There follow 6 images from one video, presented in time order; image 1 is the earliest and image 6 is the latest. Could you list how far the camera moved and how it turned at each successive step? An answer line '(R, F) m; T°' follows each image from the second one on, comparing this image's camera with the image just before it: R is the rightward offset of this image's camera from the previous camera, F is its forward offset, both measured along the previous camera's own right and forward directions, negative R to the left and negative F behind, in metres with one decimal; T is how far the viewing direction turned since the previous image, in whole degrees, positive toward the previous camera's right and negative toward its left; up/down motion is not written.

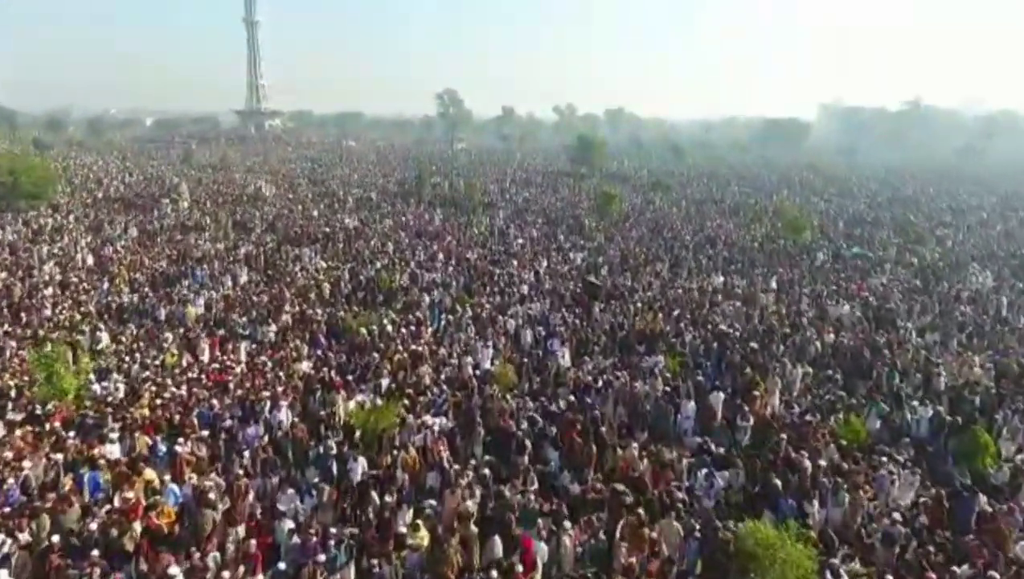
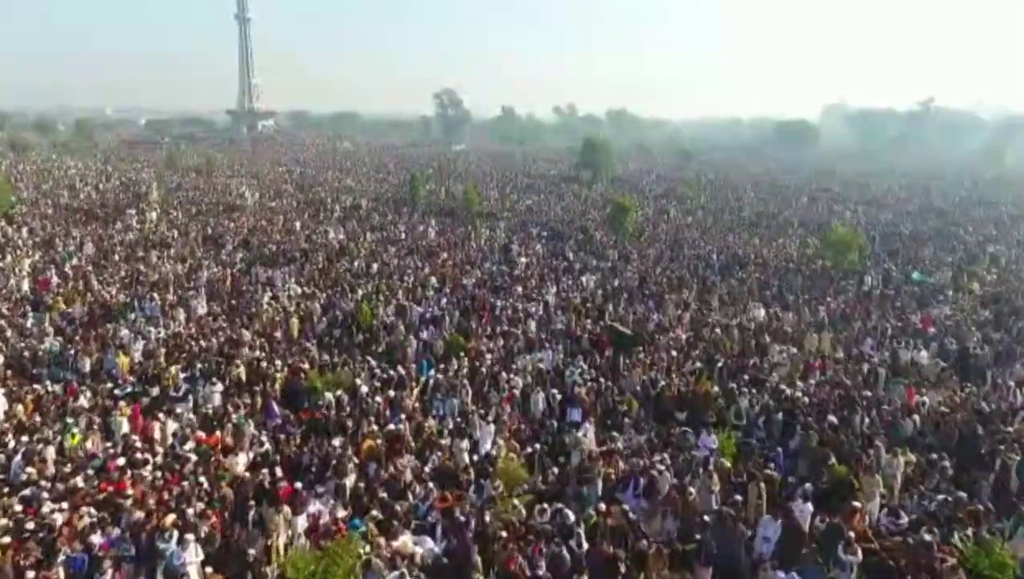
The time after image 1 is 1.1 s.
(-0.1, +2.9) m; 0°
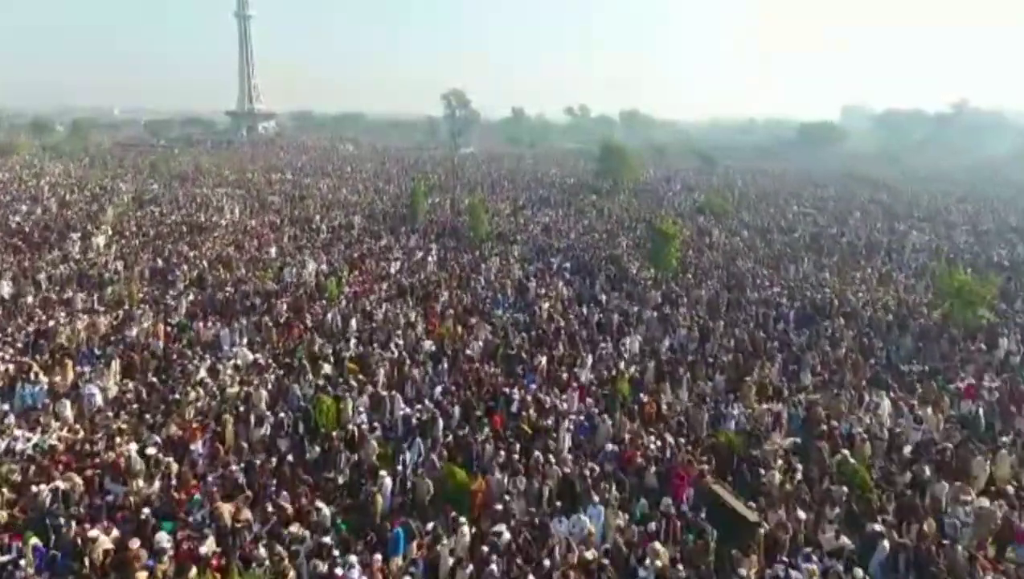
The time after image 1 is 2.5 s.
(-0.3, +4.8) m; -1°
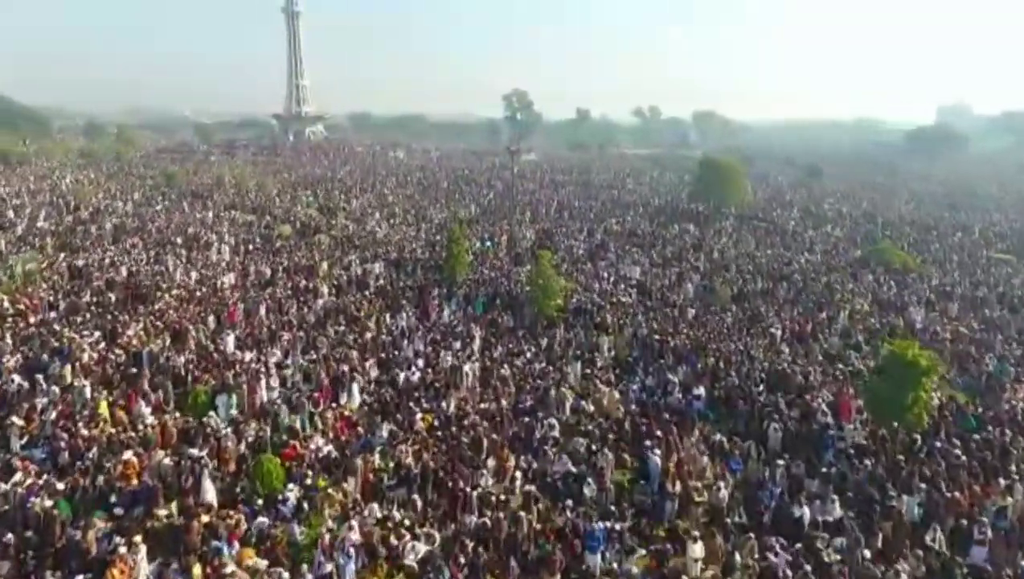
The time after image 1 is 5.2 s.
(-0.8, +9.5) m; -5°
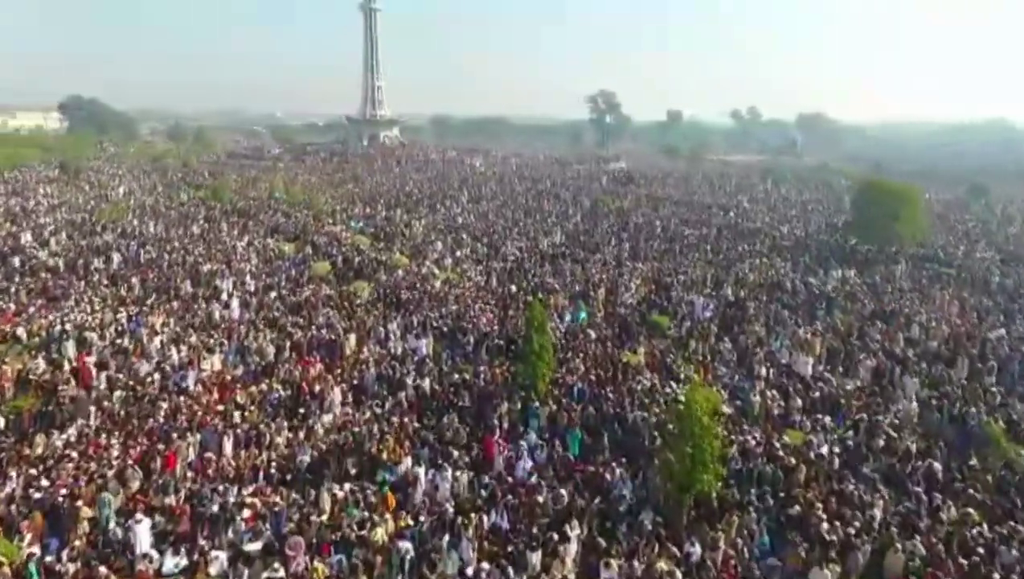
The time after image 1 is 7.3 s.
(-0.8, +7.6) m; -7°
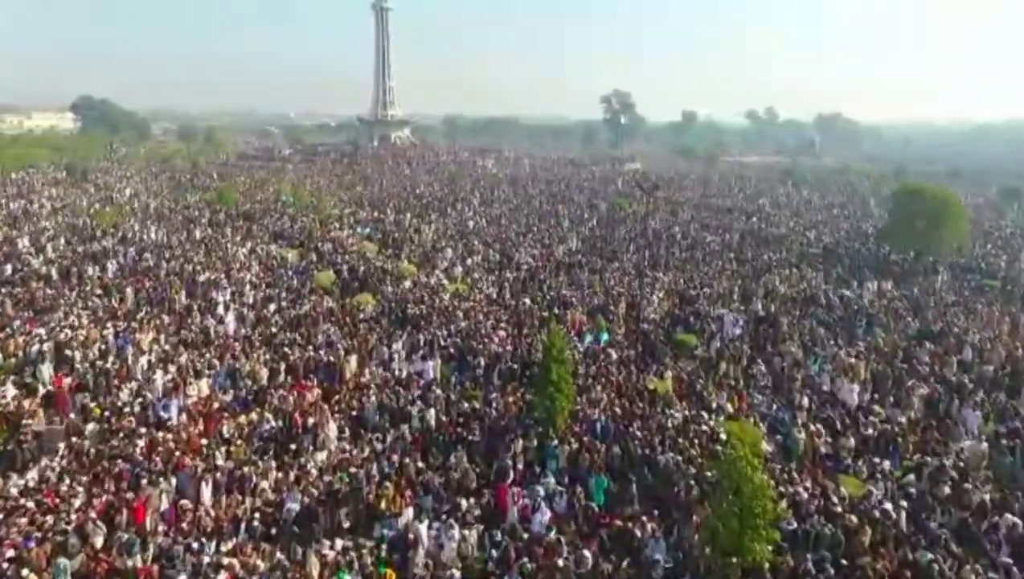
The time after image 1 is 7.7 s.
(-0.1, +1.4) m; -1°
